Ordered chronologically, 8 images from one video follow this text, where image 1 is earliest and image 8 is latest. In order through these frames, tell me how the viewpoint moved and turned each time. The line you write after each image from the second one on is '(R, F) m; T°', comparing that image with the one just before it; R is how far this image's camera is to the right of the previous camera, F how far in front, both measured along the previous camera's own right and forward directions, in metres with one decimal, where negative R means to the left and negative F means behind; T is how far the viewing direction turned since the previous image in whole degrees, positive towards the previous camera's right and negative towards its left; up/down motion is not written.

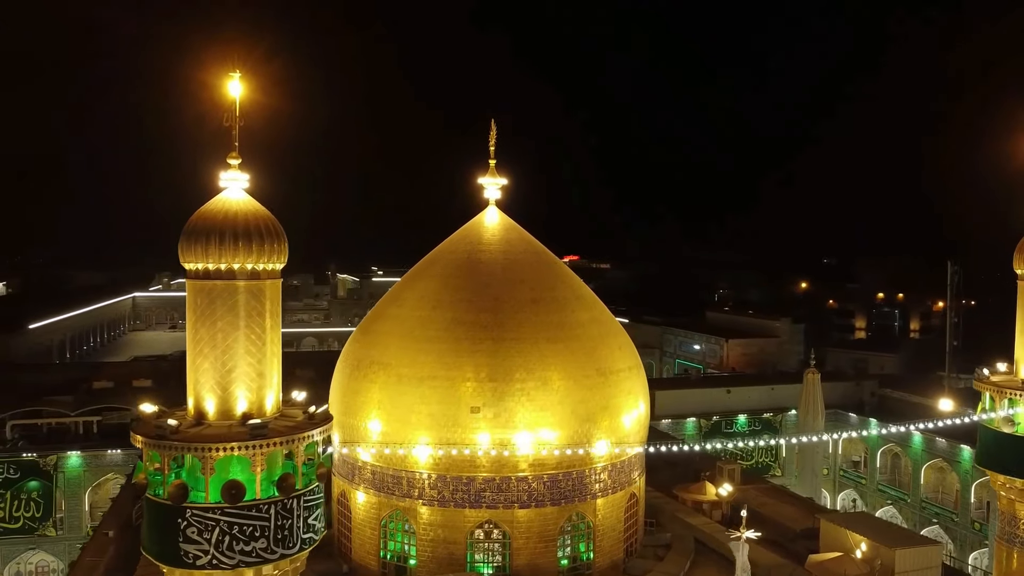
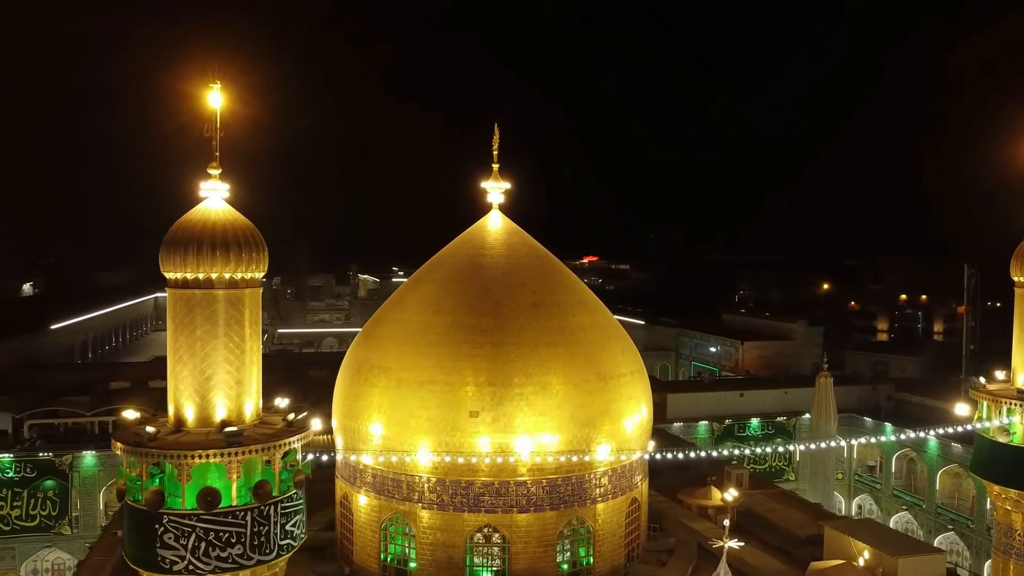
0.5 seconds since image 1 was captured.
(+0.3, 0.0) m; -2°
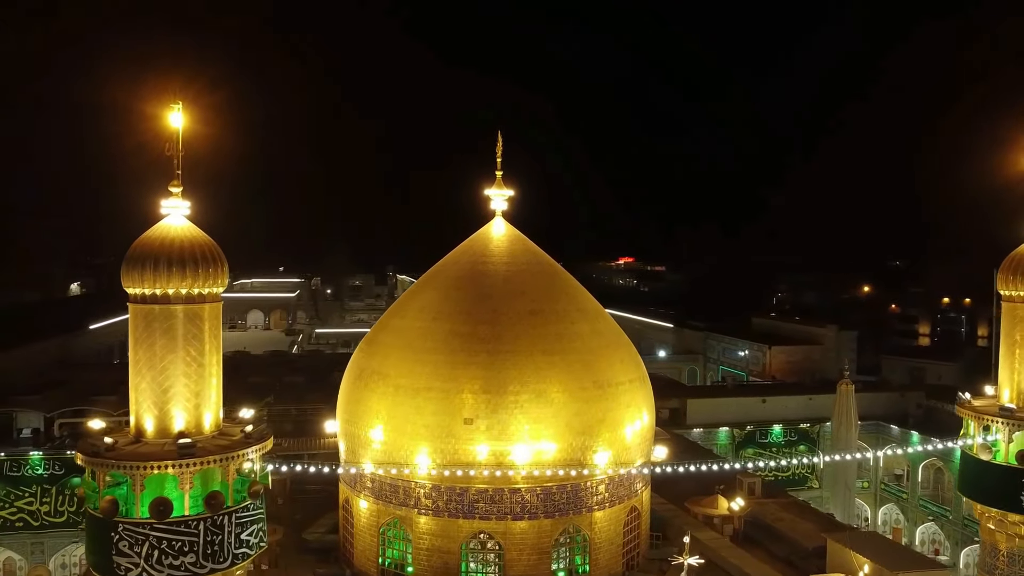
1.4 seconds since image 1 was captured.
(+0.5, 0.0) m; -3°
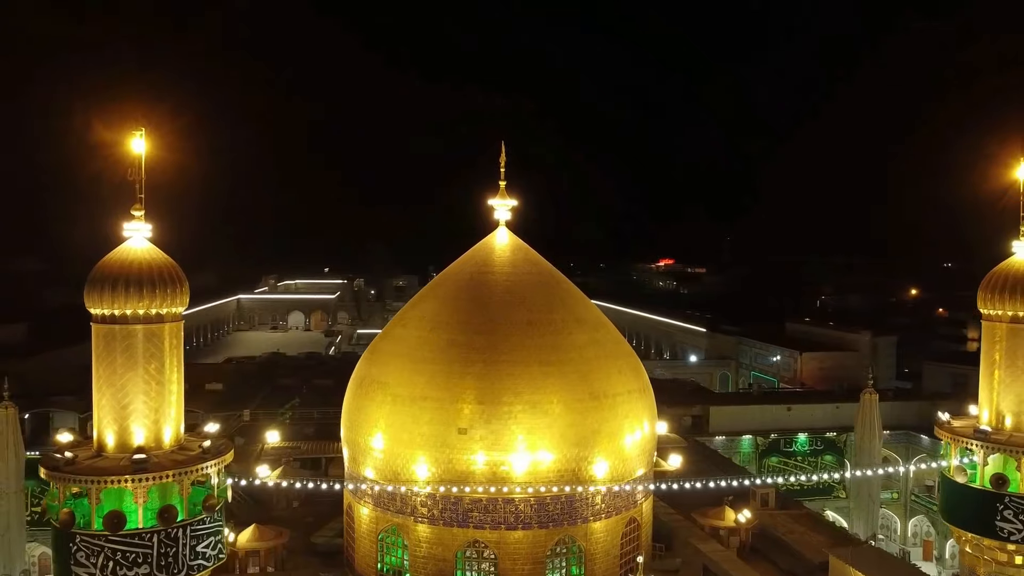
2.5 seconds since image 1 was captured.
(+0.6, 0.0) m; -3°
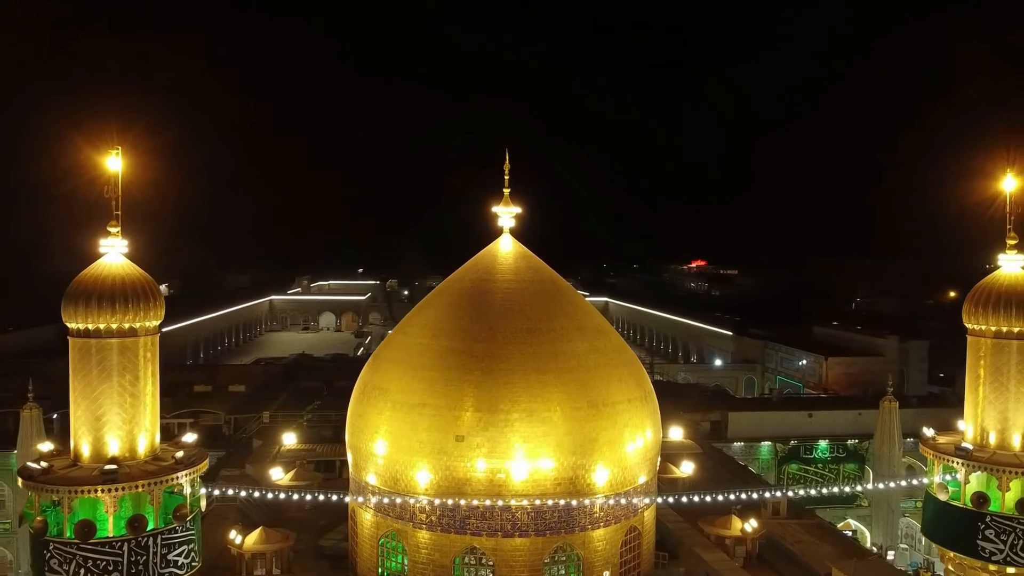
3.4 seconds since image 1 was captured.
(+0.5, 0.0) m; -3°
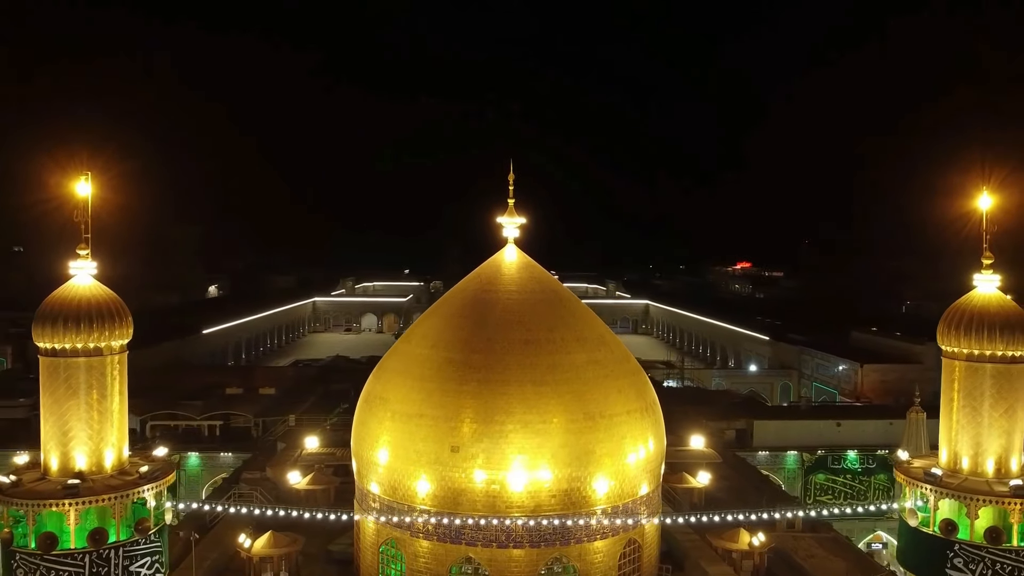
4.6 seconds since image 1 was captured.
(+0.7, 0.0) m; -4°
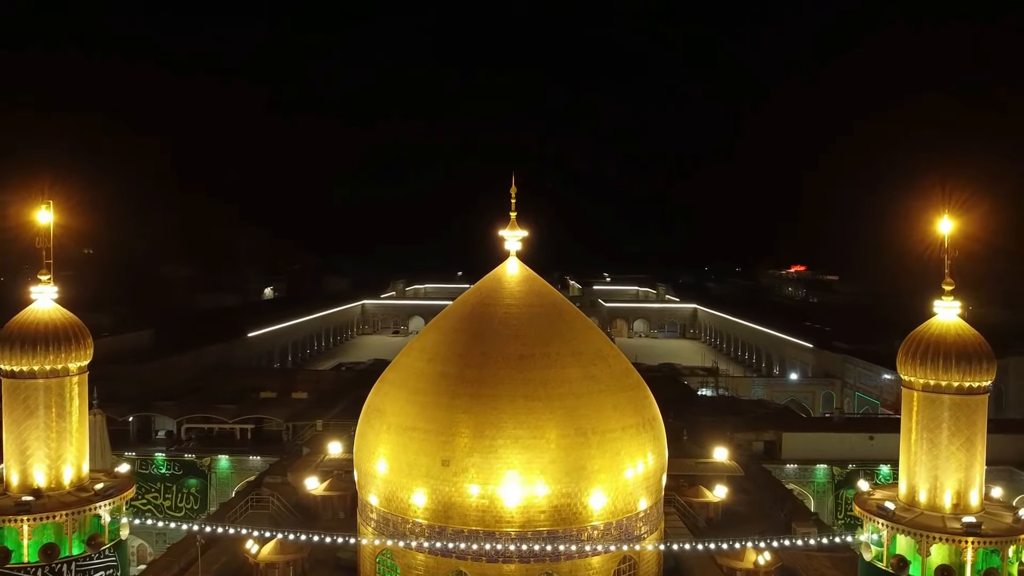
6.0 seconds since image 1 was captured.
(+0.8, 0.0) m; -4°
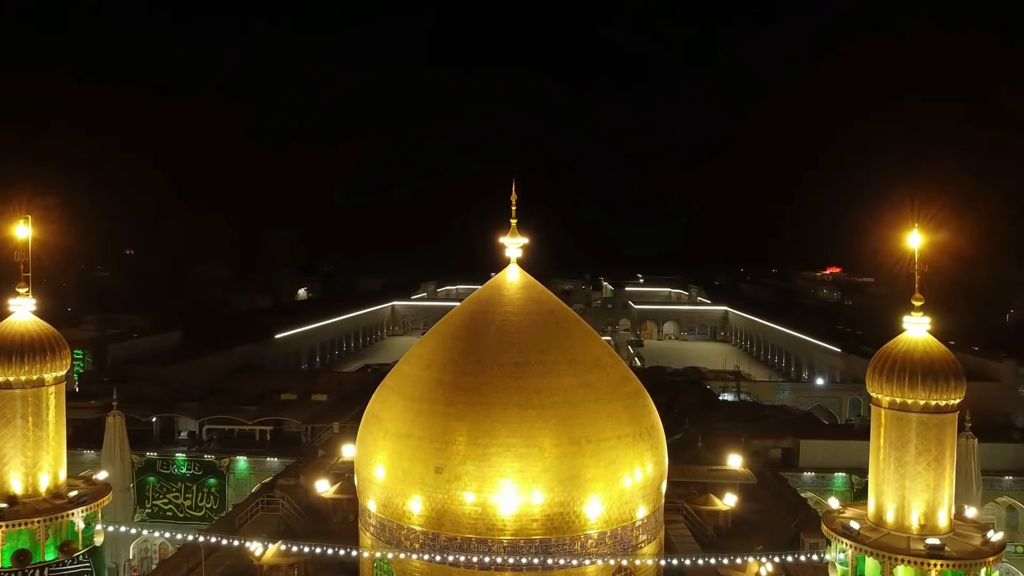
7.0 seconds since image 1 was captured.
(+0.5, 0.0) m; -3°
